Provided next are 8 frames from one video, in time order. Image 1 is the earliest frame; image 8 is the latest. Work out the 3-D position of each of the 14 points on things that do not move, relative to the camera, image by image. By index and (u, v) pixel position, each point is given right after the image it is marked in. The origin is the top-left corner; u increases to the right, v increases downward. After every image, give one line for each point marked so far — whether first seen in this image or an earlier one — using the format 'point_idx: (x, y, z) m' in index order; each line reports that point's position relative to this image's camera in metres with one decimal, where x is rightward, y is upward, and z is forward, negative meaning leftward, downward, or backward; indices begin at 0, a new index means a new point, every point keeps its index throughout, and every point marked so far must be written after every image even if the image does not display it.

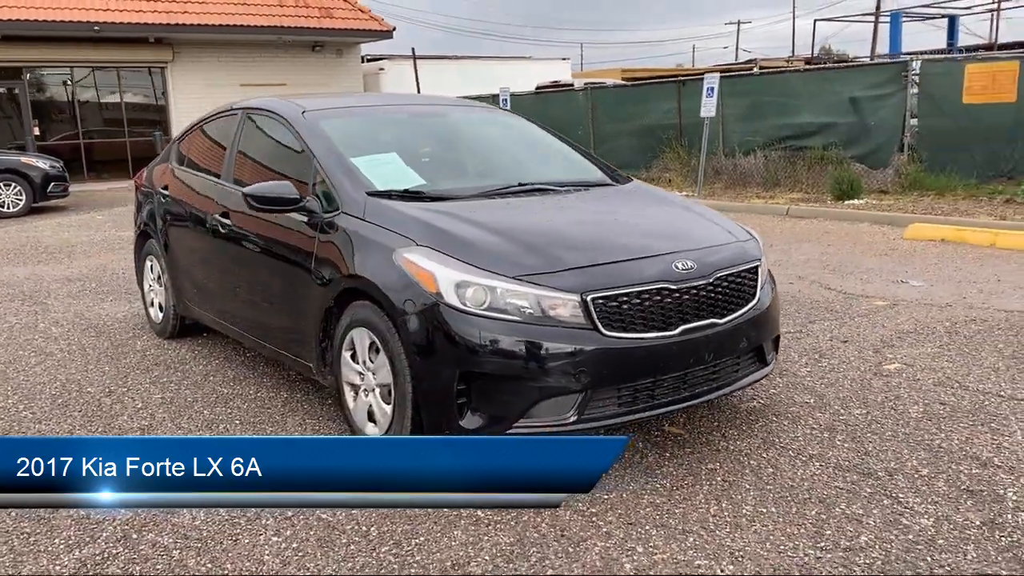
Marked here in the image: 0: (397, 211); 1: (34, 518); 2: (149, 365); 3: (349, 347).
0: (-0.5, +0.3, +3.8) m
1: (-1.8, -0.9, +3.4) m
2: (-2.2, -0.5, +5.5) m
3: (-0.7, -0.2, +3.9) m
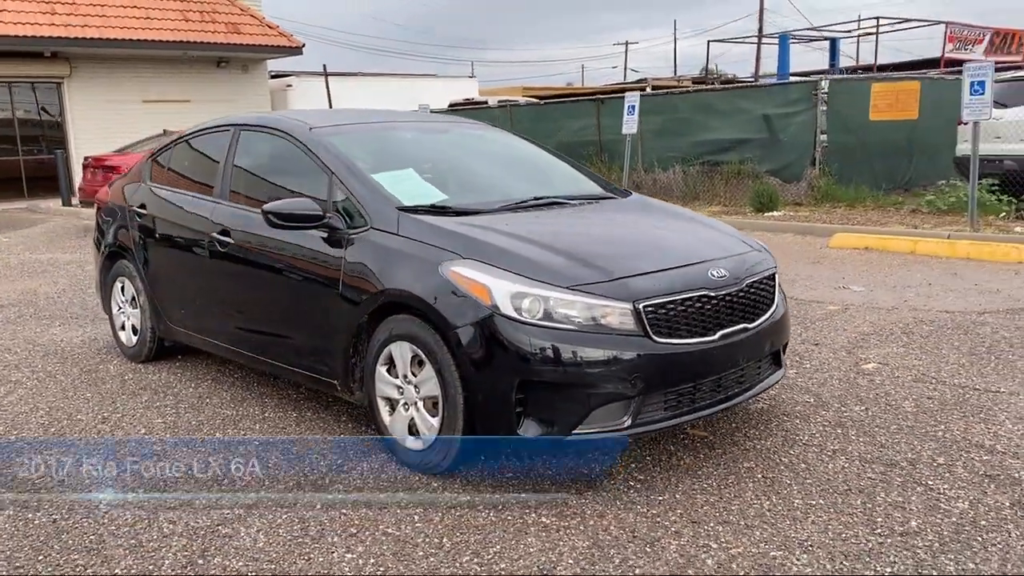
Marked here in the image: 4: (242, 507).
0: (-0.3, +0.3, +3.8) m
1: (-1.5, -0.9, +3.2) m
2: (-2.2, -0.6, +5.3) m
3: (-0.5, -0.3, +3.9) m
4: (-1.1, -0.9, +3.5) m
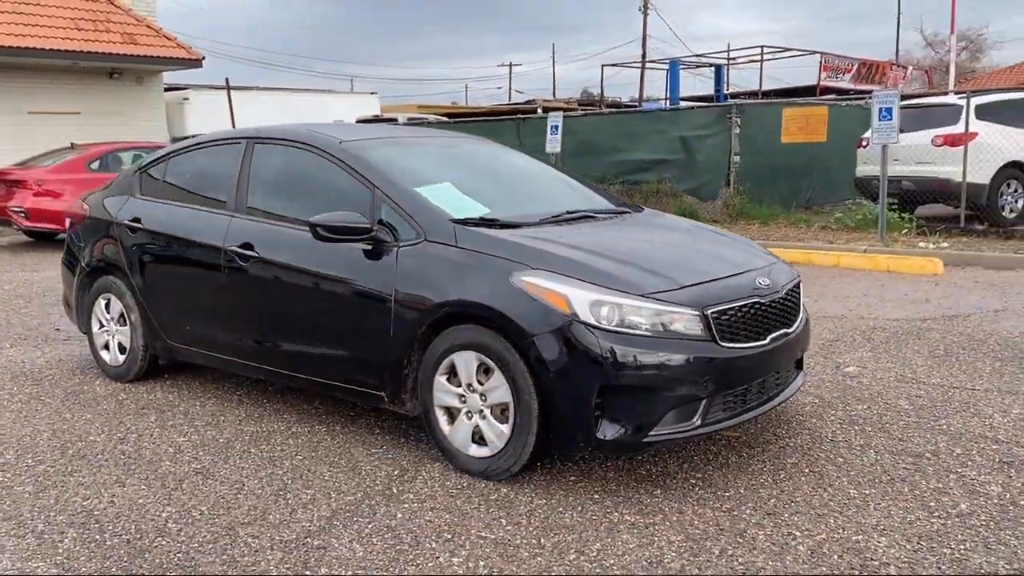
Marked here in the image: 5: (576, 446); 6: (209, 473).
0: (-0.1, +0.2, +3.9) m
1: (-1.2, -1.0, +3.2) m
2: (-2.1, -0.7, +5.1) m
3: (-0.3, -0.4, +3.9) m
4: (-0.7, -0.9, +3.5) m
5: (+0.3, -0.6, +3.6) m
6: (-1.4, -0.8, +4.1) m
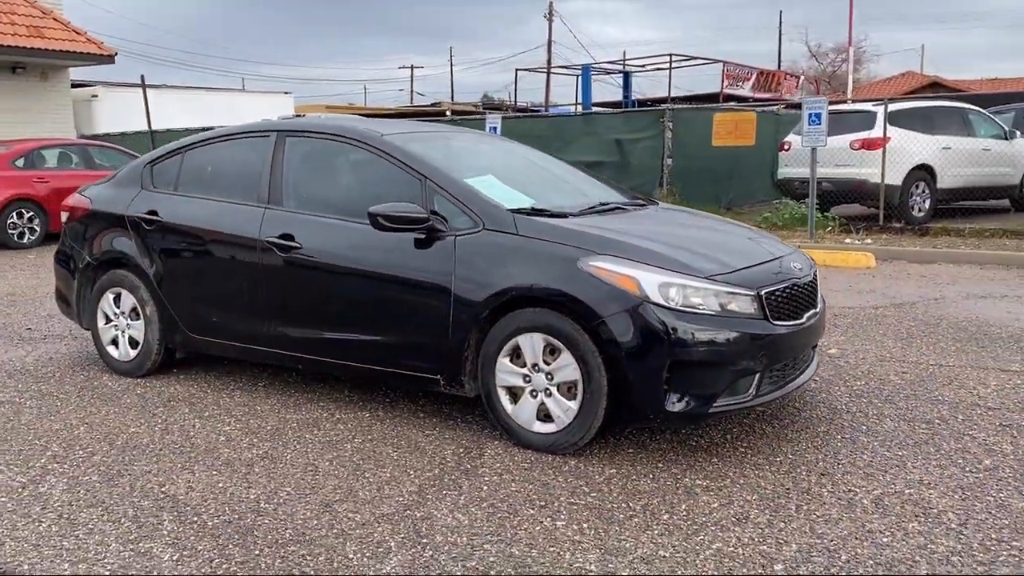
0: (+0.2, +0.3, +4.2) m
1: (-0.8, -0.9, +3.3) m
2: (-2.0, -0.6, +5.1) m
3: (0.0, -0.3, +4.1) m
4: (-0.4, -0.8, +3.7) m
5: (+0.6, -0.6, +3.9) m
6: (-1.1, -0.8, +4.1) m
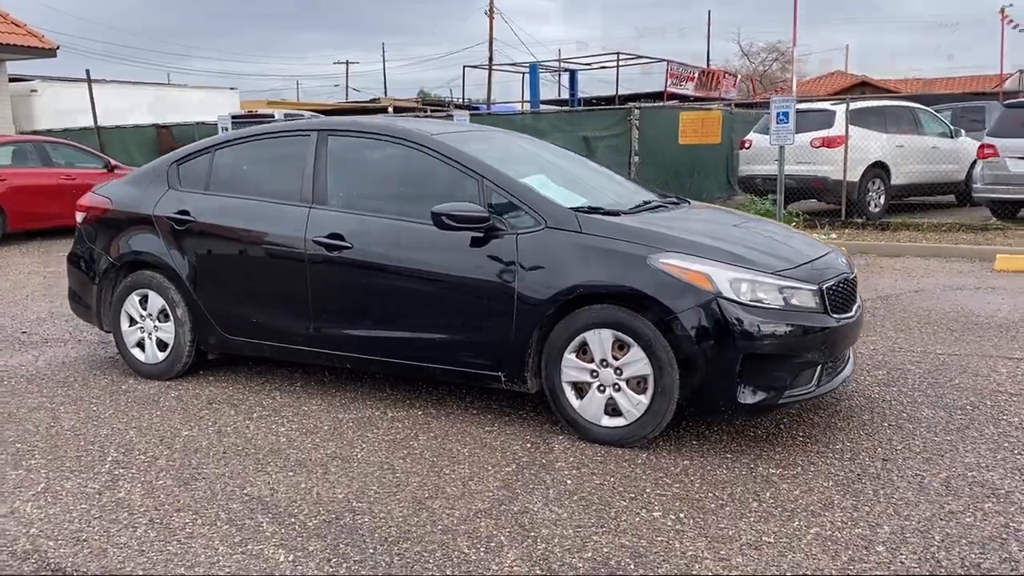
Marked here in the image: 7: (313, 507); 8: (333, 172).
0: (+0.5, +0.3, +4.3) m
1: (-0.4, -0.9, +3.3) m
2: (-1.7, -0.6, +5.0) m
3: (+0.3, -0.3, +4.2) m
4: (0.0, -0.8, +3.7) m
5: (+0.9, -0.5, +4.0) m
6: (-0.8, -0.8, +4.1) m
7: (-0.8, -0.9, +3.6) m
8: (-1.0, +0.6, +5.0) m
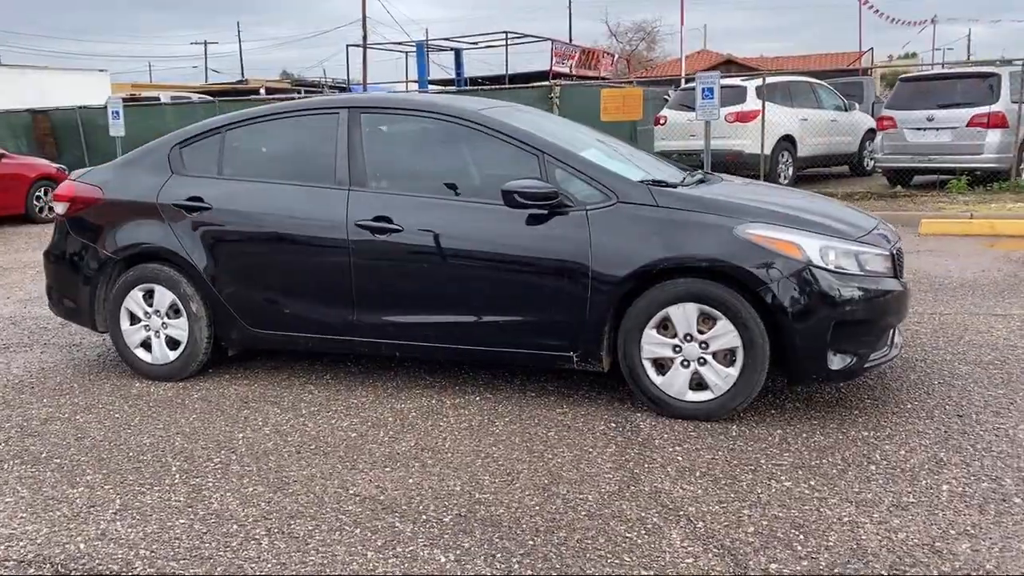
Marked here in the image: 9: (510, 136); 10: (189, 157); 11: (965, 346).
0: (+0.9, +0.4, +4.2) m
1: (+0.2, -0.8, +3.1) m
2: (-1.4, -0.6, +4.6) m
3: (+0.7, -0.2, +4.2) m
4: (+0.4, -0.7, +3.6) m
5: (+1.3, -0.4, +4.1) m
6: (-0.3, -0.7, +3.9) m
7: (-0.3, -0.8, +3.4) m
8: (-0.7, +0.7, +4.7) m
9: (0.0, +0.8, +4.5) m
10: (-1.8, +0.7, +5.1) m
11: (+2.7, -0.4, +5.4) m
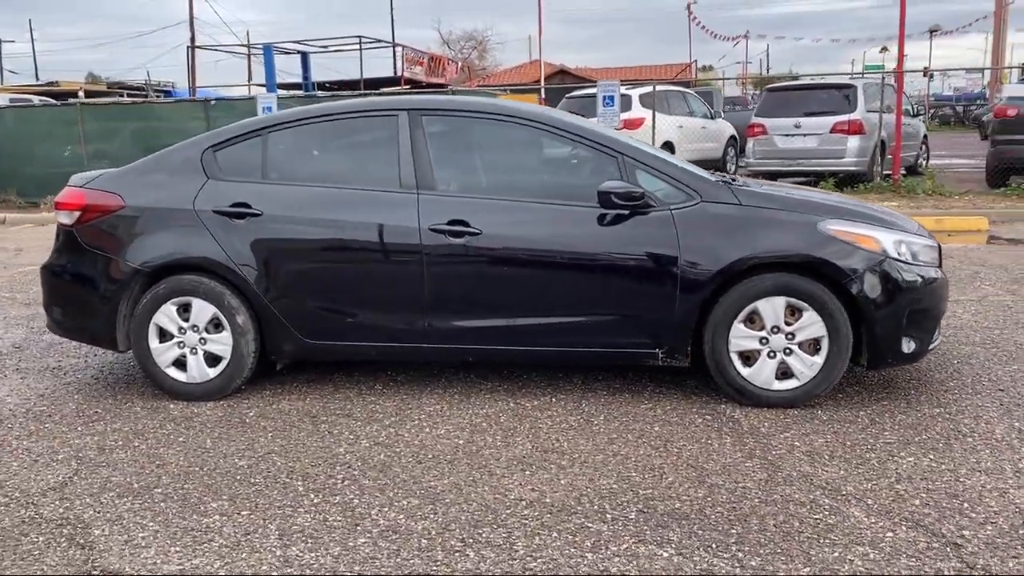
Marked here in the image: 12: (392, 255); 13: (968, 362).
0: (+1.3, +0.5, +4.4) m
1: (+0.8, -0.8, +3.2) m
2: (-1.0, -0.6, +4.4) m
3: (+1.1, -0.1, +4.3) m
4: (+1.0, -0.7, +3.8) m
5: (+1.8, -0.4, +4.4) m
6: (+0.2, -0.7, +3.9) m
7: (+0.4, -0.8, +3.4) m
8: (-0.4, +0.7, +4.6) m
9: (+0.3, +0.8, +4.5) m
10: (-1.5, +0.7, +4.7) m
11: (+2.9, -0.3, +6.0) m
12: (-0.6, +0.2, +4.5) m
13: (+2.6, -0.4, +5.1) m
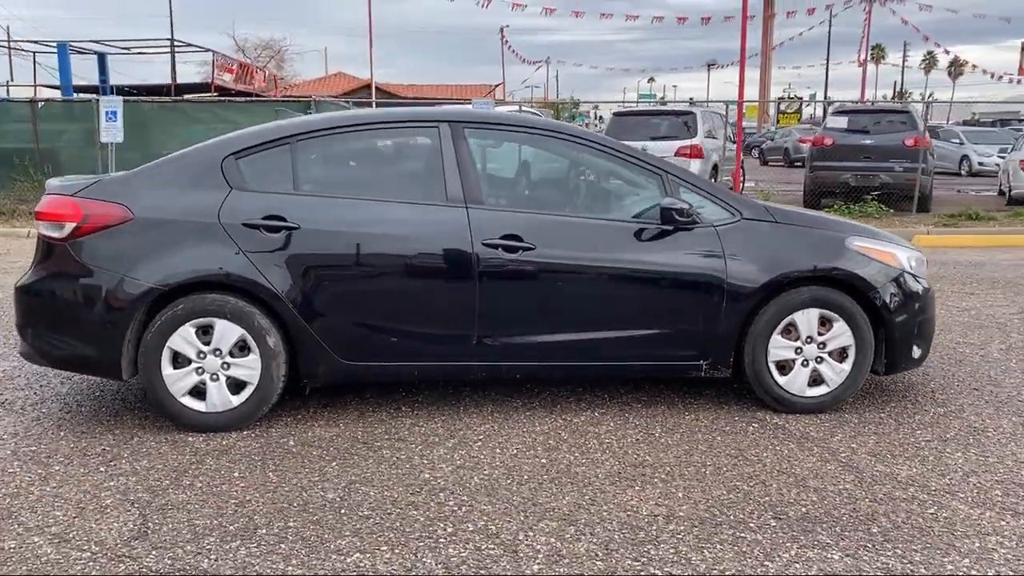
0: (+1.5, +0.4, +4.7) m
1: (+1.4, -0.9, +3.4) m
2: (-0.7, -0.7, +4.1) m
3: (+1.4, -0.2, +4.6) m
4: (+1.4, -0.8, +4.0) m
5: (+2.0, -0.4, +4.8) m
6: (+0.6, -0.8, +3.9) m
7: (+0.9, -0.9, +3.5) m
8: (-0.2, +0.6, +4.5) m
9: (+0.6, +0.7, +4.6) m
10: (-1.3, +0.6, +4.4) m
11: (+2.7, -0.4, +6.6) m
12: (-0.4, +0.1, +4.3) m
13: (+2.6, -0.5, +5.7) m
